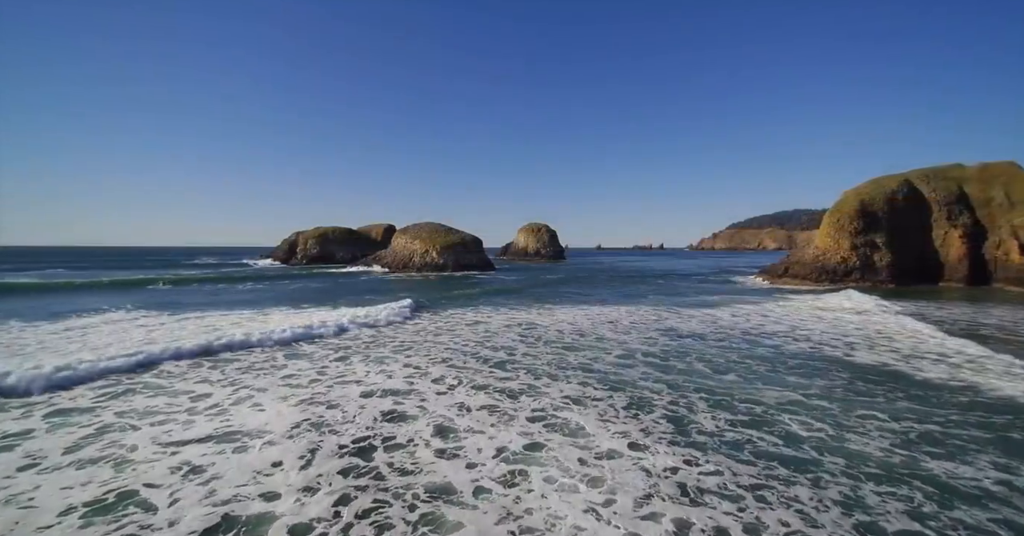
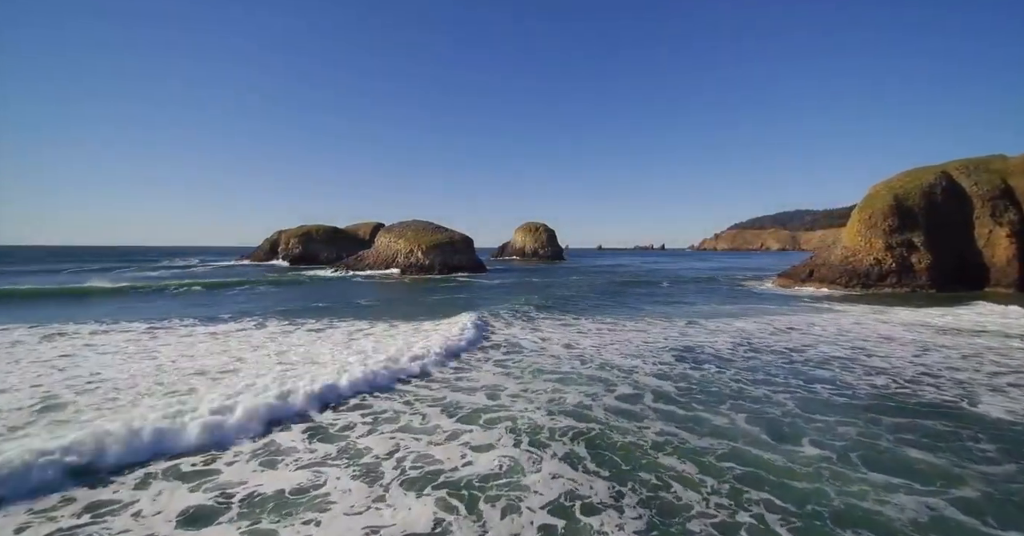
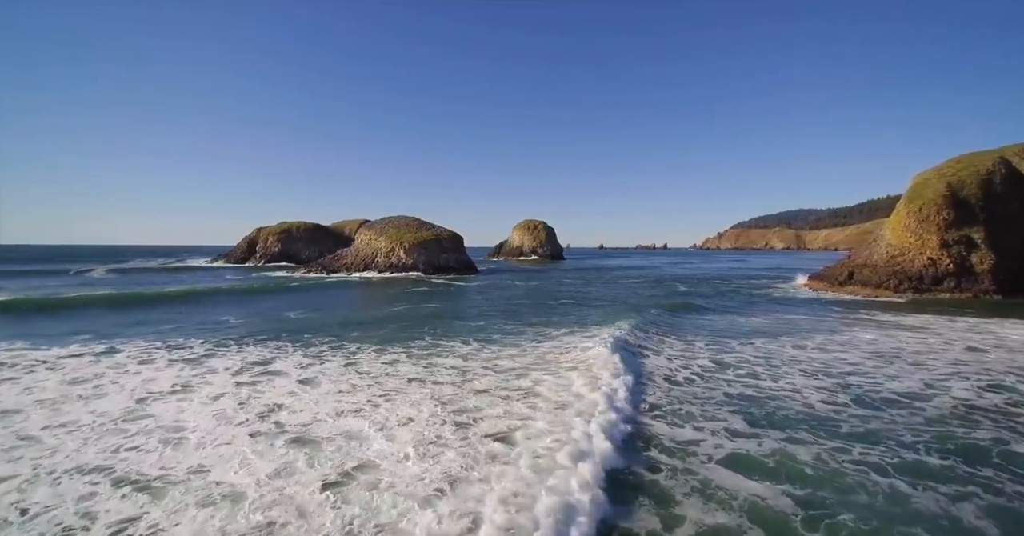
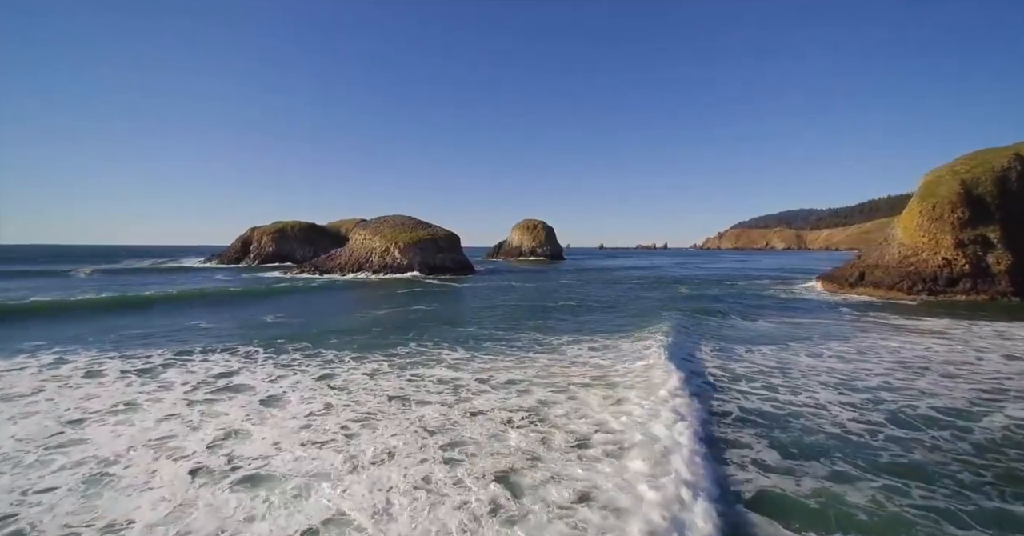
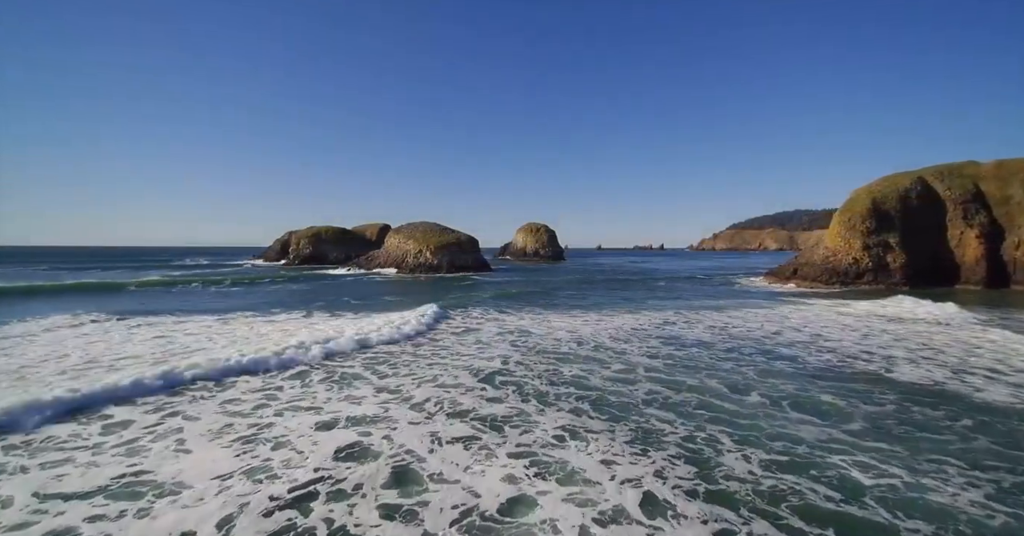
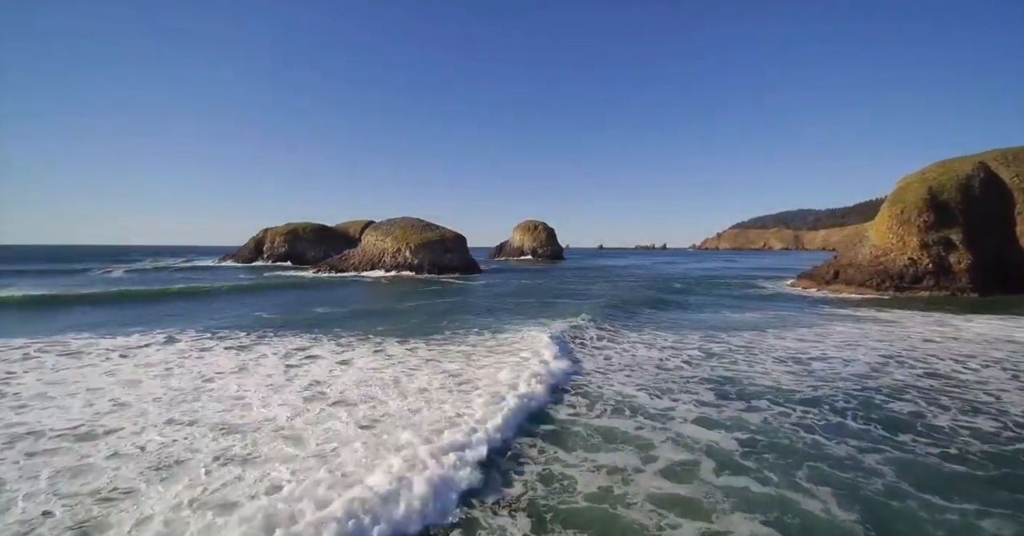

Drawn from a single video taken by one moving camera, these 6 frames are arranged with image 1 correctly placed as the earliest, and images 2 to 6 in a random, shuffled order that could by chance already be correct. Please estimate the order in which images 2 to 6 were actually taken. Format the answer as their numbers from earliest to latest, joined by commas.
5, 2, 6, 3, 4
